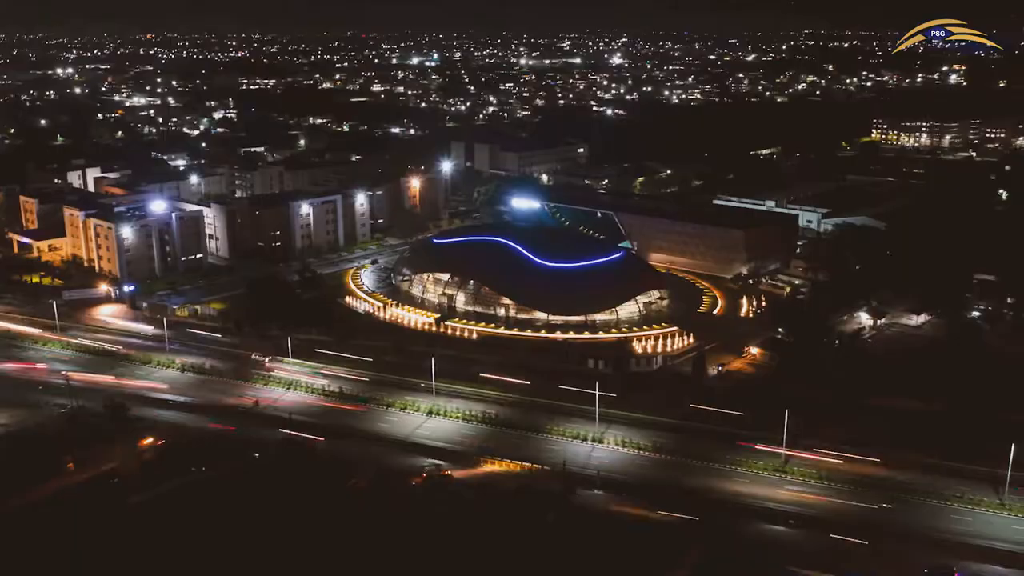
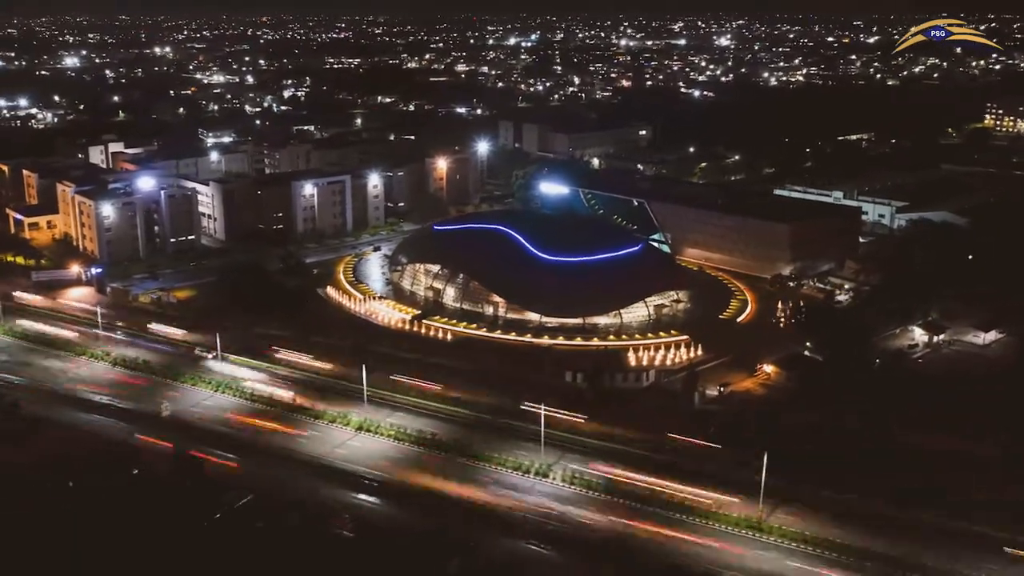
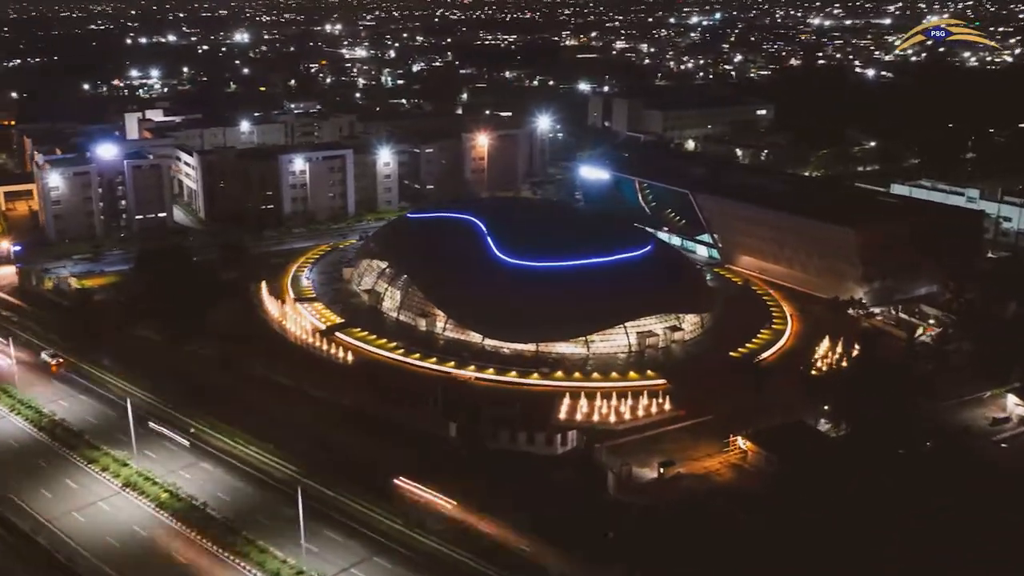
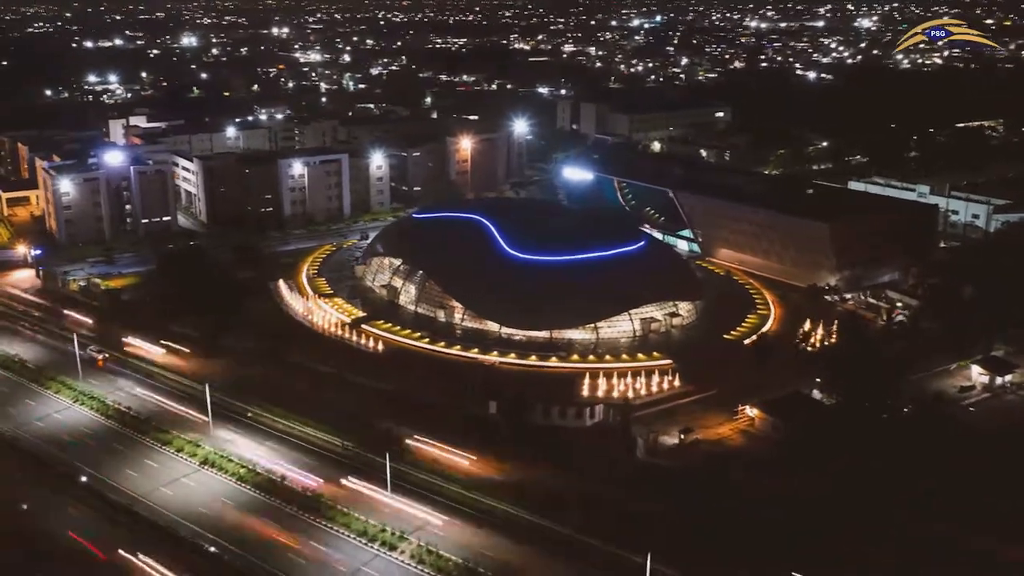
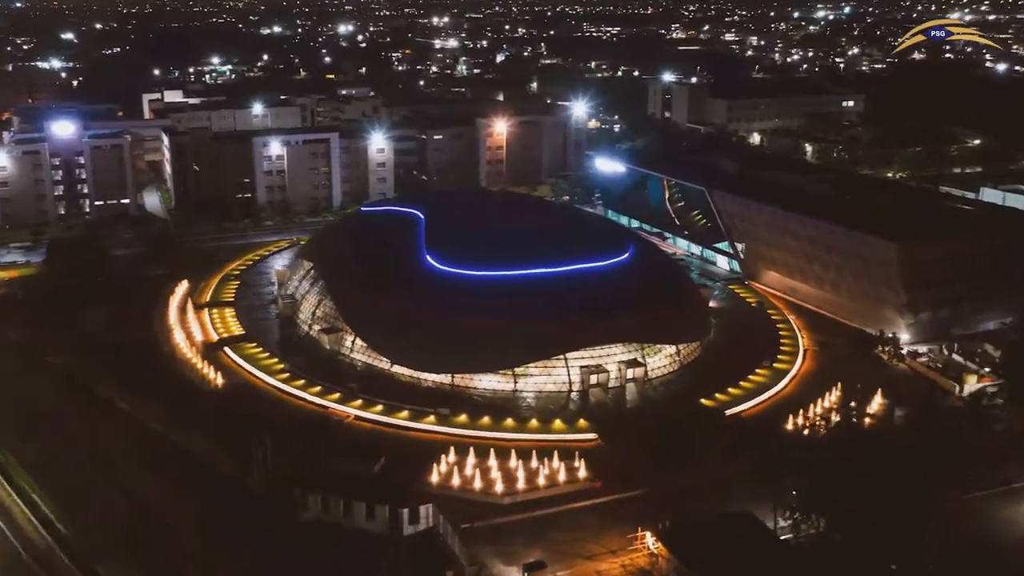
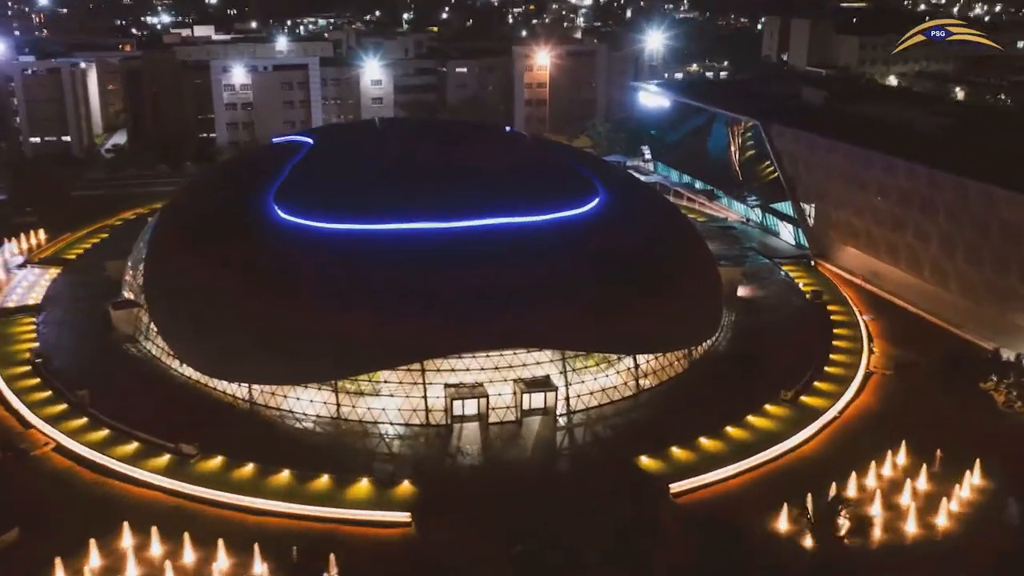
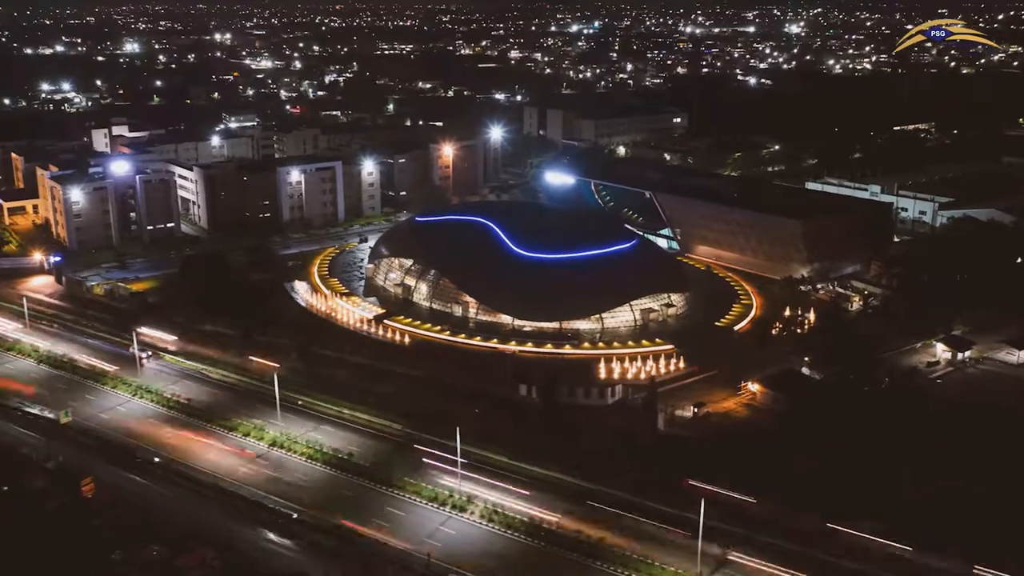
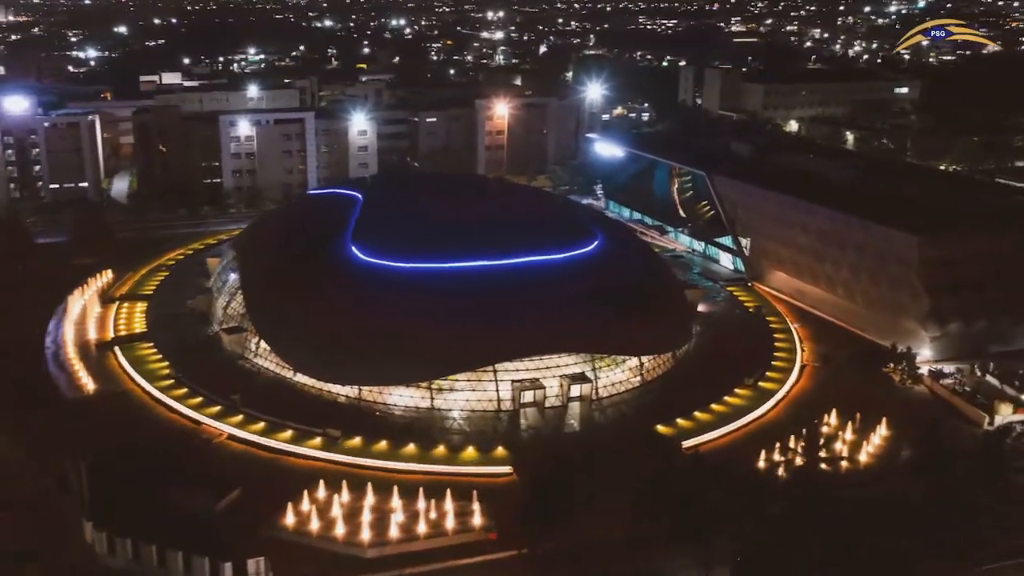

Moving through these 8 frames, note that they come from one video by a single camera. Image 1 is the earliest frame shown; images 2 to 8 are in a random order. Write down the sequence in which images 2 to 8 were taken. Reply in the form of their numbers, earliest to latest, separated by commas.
2, 7, 4, 3, 5, 8, 6
